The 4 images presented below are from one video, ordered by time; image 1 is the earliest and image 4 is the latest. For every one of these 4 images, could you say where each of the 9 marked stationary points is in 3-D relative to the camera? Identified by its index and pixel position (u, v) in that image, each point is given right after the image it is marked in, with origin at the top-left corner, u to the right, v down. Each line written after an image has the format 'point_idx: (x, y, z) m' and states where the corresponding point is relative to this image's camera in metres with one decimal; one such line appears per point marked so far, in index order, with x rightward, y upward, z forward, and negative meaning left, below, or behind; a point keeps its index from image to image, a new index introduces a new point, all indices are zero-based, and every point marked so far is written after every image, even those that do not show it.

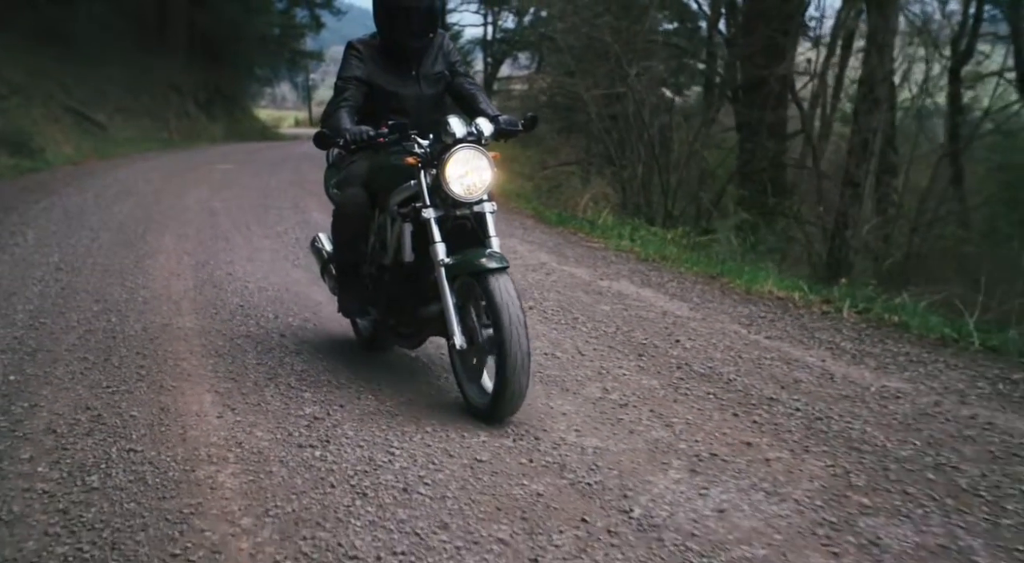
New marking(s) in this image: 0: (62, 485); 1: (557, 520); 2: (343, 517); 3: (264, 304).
0: (-1.6, -0.7, +3.8) m
1: (+0.2, -0.8, +3.5) m
2: (-0.6, -0.8, +3.5) m
3: (-1.8, -0.2, +7.6) m
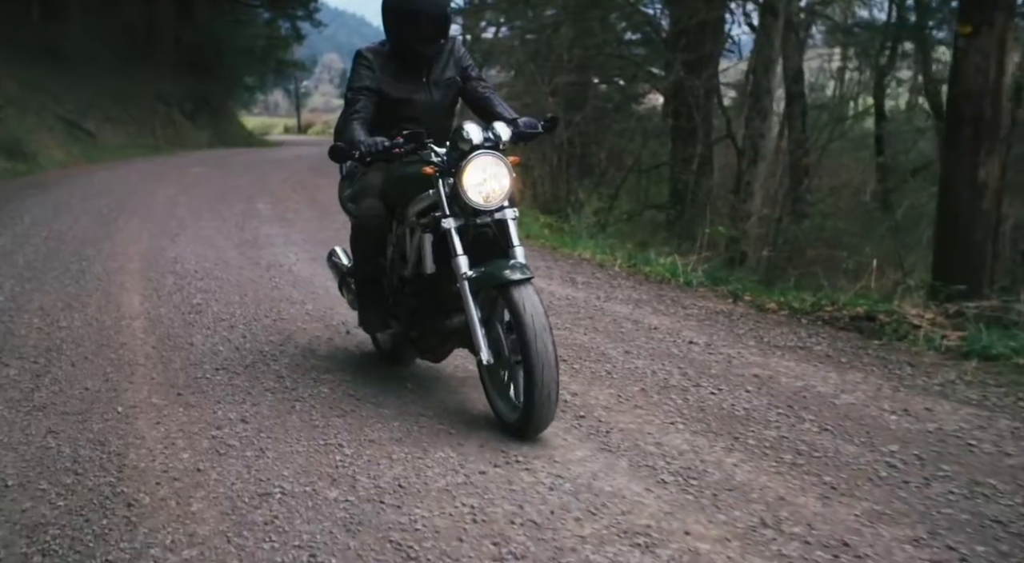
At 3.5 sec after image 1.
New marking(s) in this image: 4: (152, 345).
0: (-3.1, -0.3, +7.0) m
1: (-1.3, -0.3, +6.7) m
2: (-2.1, -0.3, +6.7) m
3: (-3.3, +0.2, +10.8) m
4: (-2.2, -0.4, +6.3) m
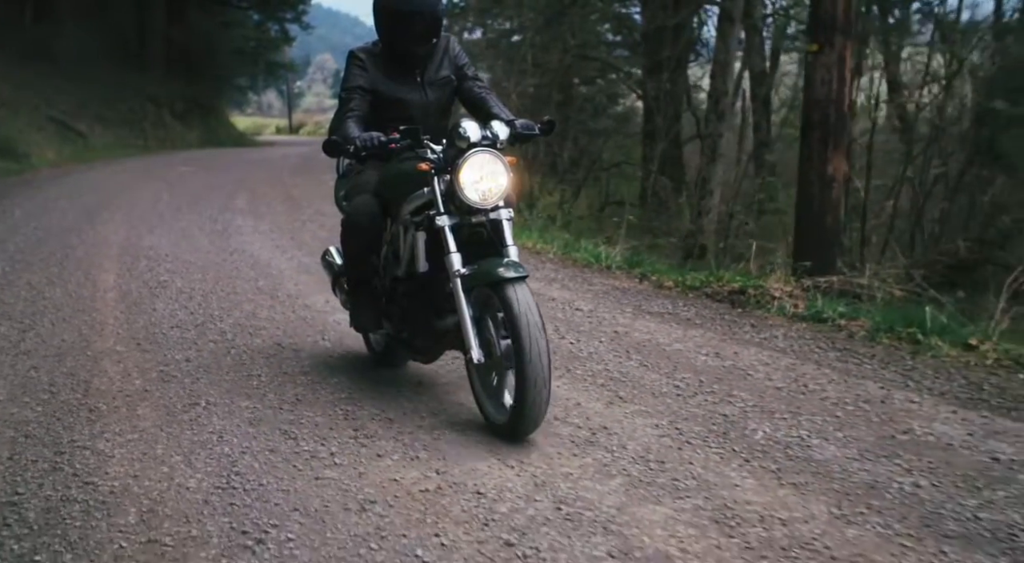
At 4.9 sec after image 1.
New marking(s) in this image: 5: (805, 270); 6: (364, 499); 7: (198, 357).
0: (-3.8, -0.1, +8.2) m
1: (-2.0, -0.1, +7.9) m
2: (-2.7, -0.1, +7.9) m
3: (-4.0, +0.4, +12.0) m
4: (-2.8, -0.2, +7.5) m
5: (+2.3, +0.1, +8.2) m
6: (-0.5, -0.7, +3.5) m
7: (-1.8, -0.4, +5.9) m
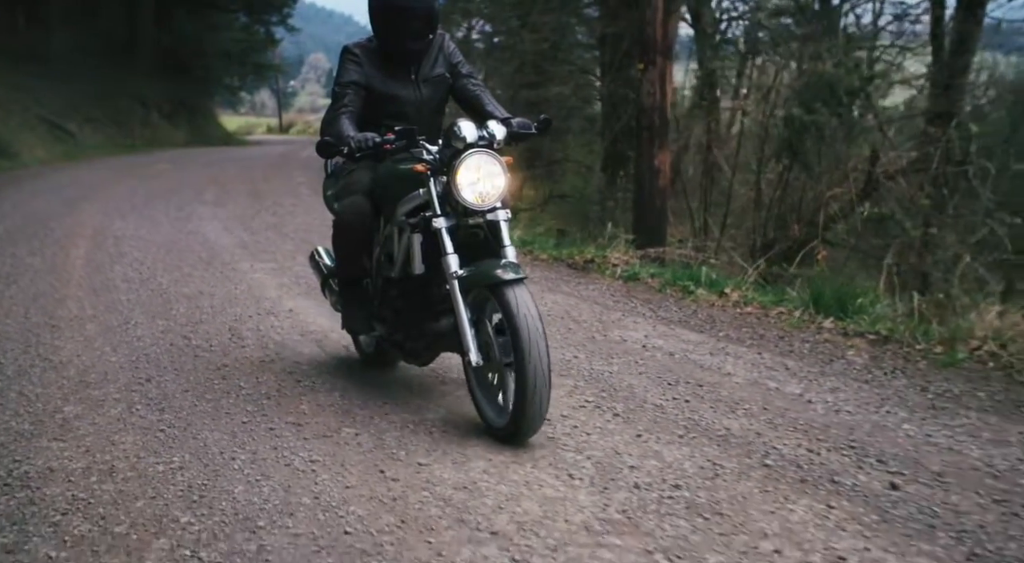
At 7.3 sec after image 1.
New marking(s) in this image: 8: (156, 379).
0: (-4.8, +0.2, +10.1) m
1: (-3.0, +0.2, +9.9) m
2: (-3.8, +0.2, +9.9) m
3: (-5.1, +0.7, +13.9) m
4: (-3.9, +0.1, +9.4) m
5: (+1.2, +0.4, +10.2) m
6: (-1.5, -0.4, +5.4) m
7: (-2.8, -0.1, +7.8) m
8: (-1.7, -0.5, +5.1) m
